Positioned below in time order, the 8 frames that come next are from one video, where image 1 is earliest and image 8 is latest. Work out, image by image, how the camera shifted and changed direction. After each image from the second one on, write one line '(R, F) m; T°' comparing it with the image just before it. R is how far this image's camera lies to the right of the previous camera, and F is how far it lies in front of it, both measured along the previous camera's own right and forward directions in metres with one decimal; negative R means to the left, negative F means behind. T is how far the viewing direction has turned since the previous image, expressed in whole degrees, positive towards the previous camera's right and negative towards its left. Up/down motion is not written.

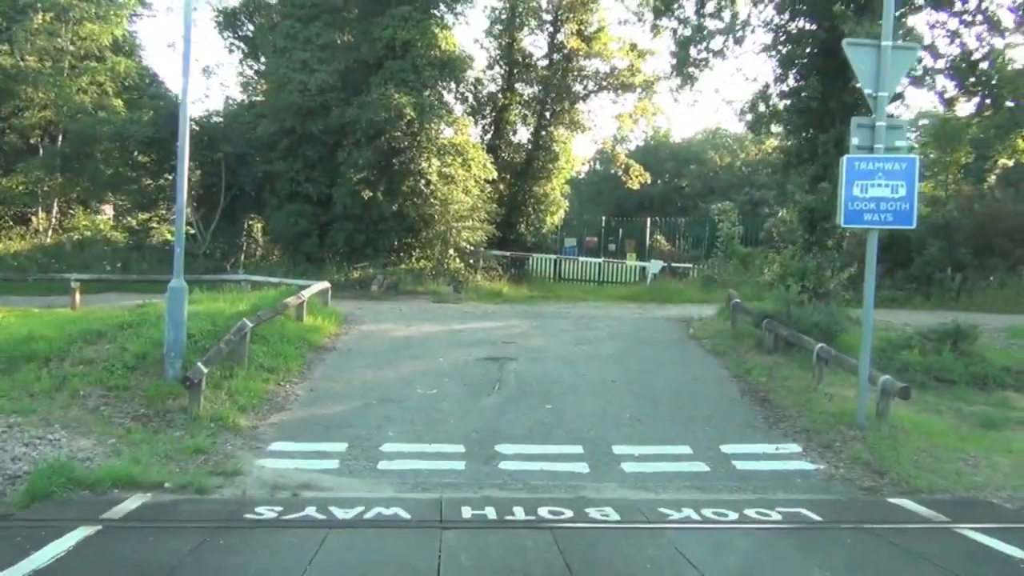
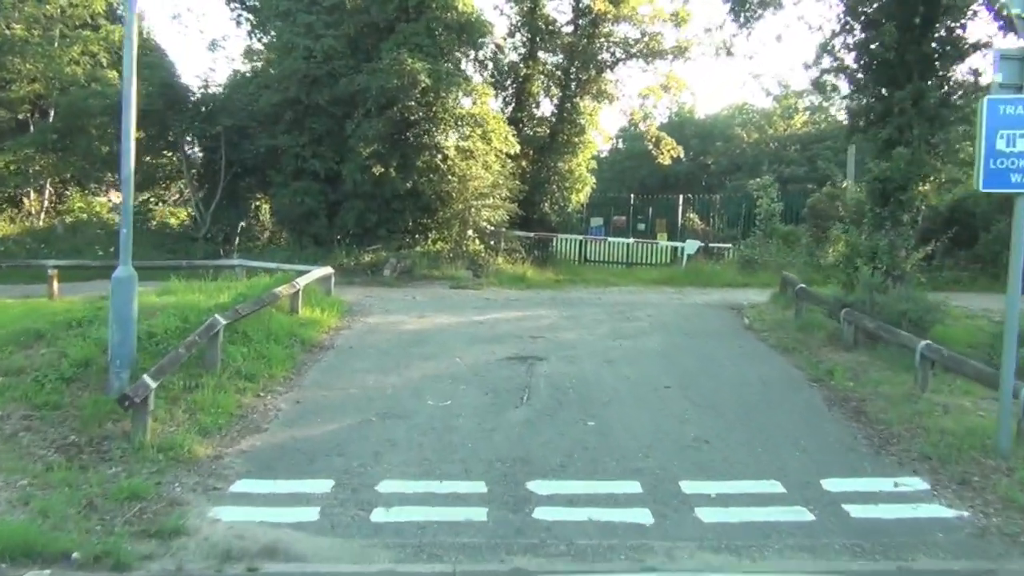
(-0.1, +1.9) m; -1°
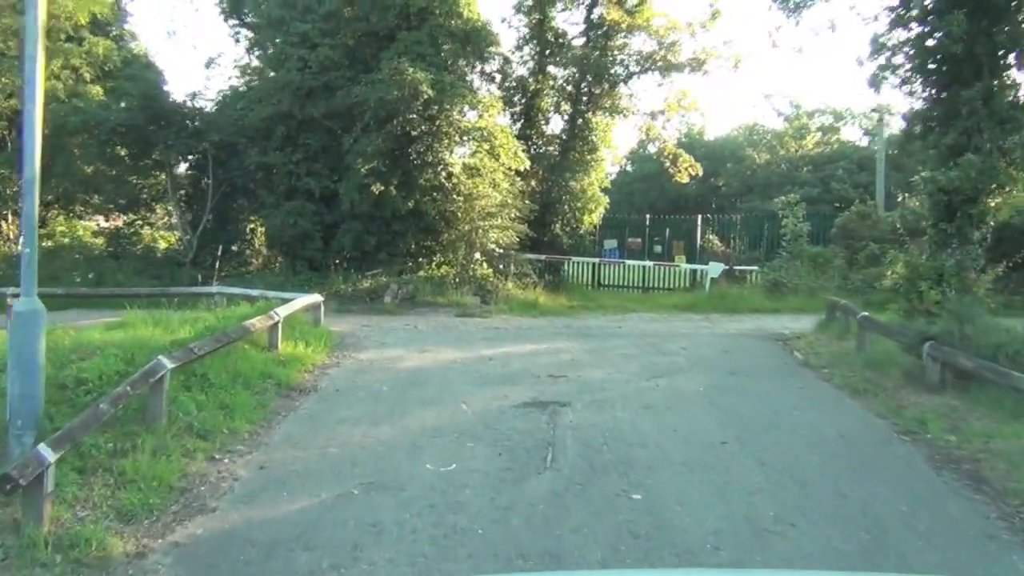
(-0.1, +1.7) m; 0°
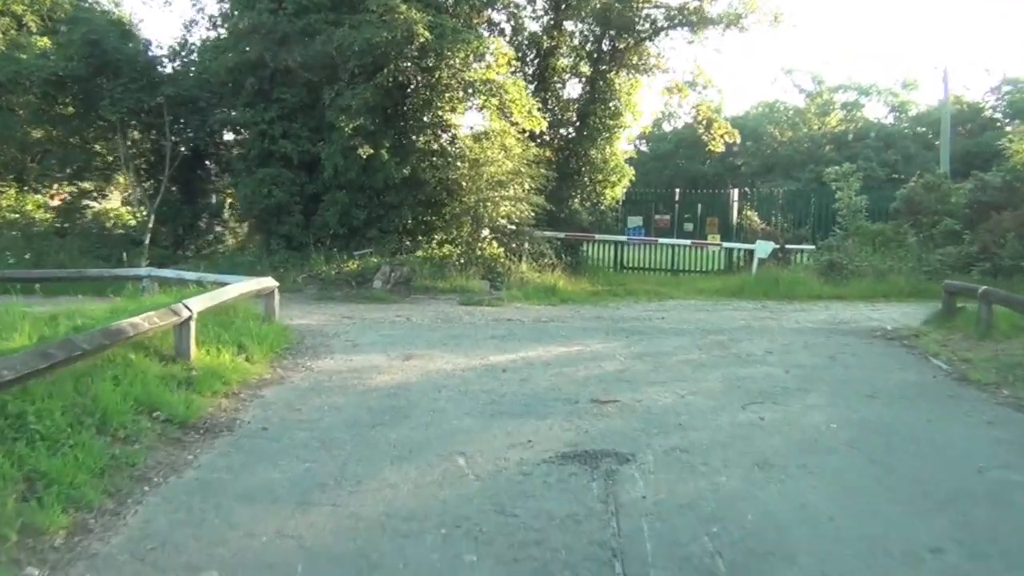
(-0.1, +3.2) m; -1°
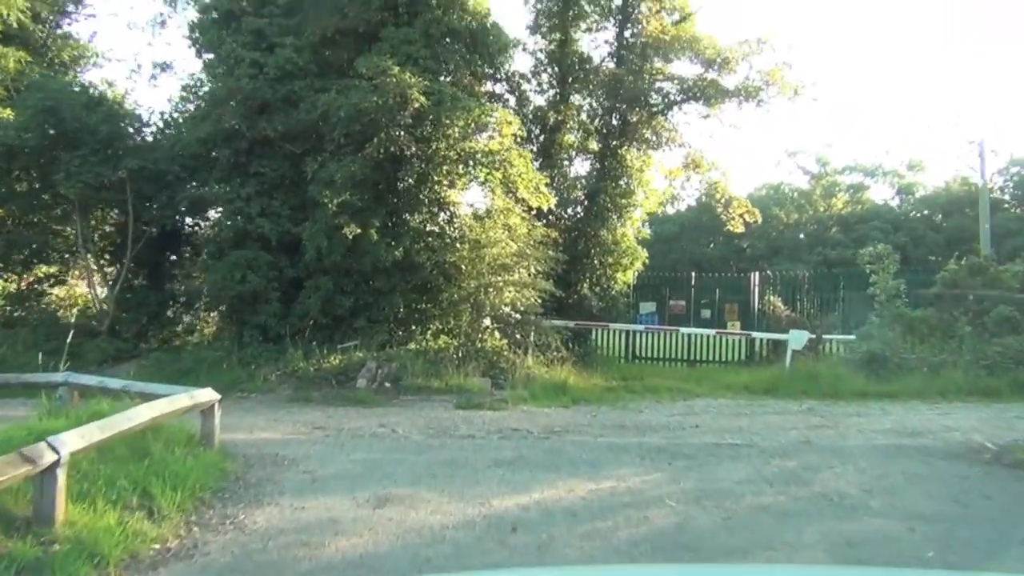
(-0.1, +2.0) m; 0°
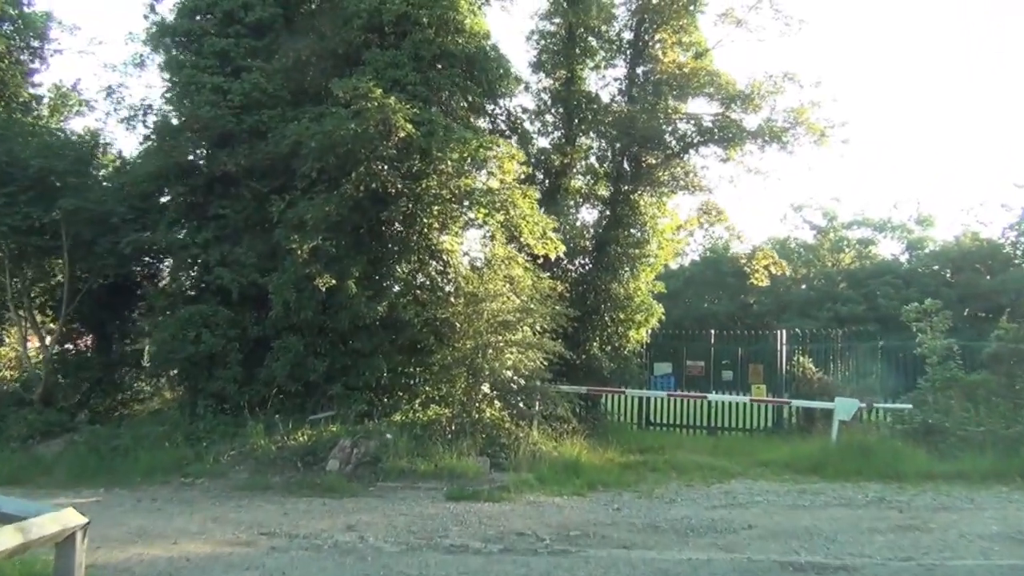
(0.0, +2.3) m; 0°
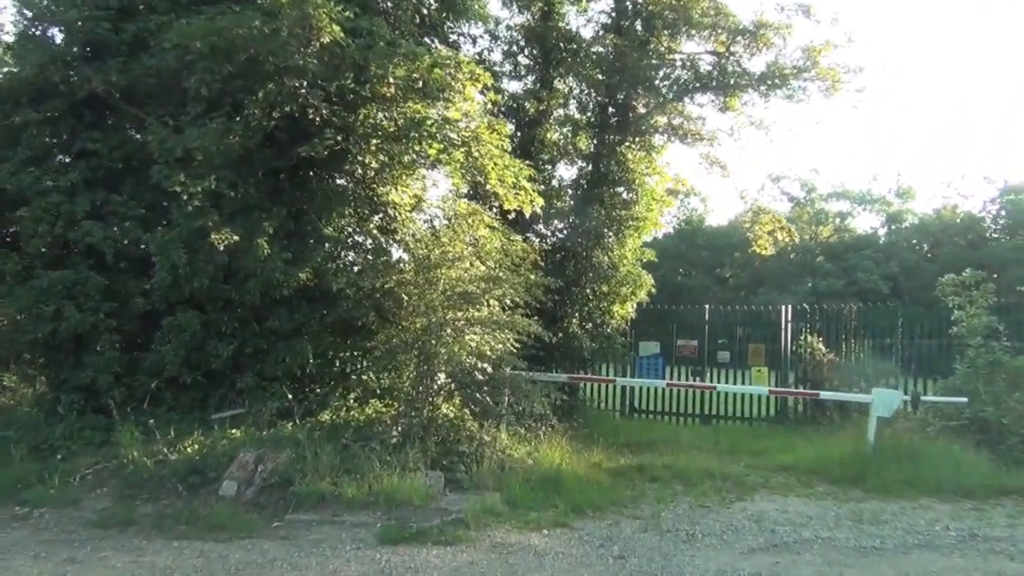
(+0.1, +3.0) m; +2°
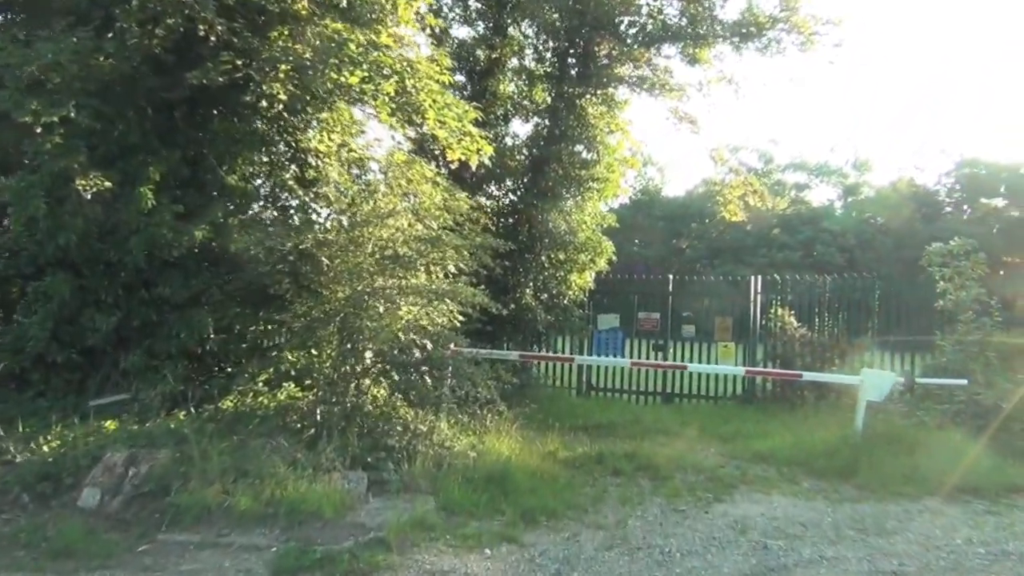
(+0.1, +1.6) m; +3°
